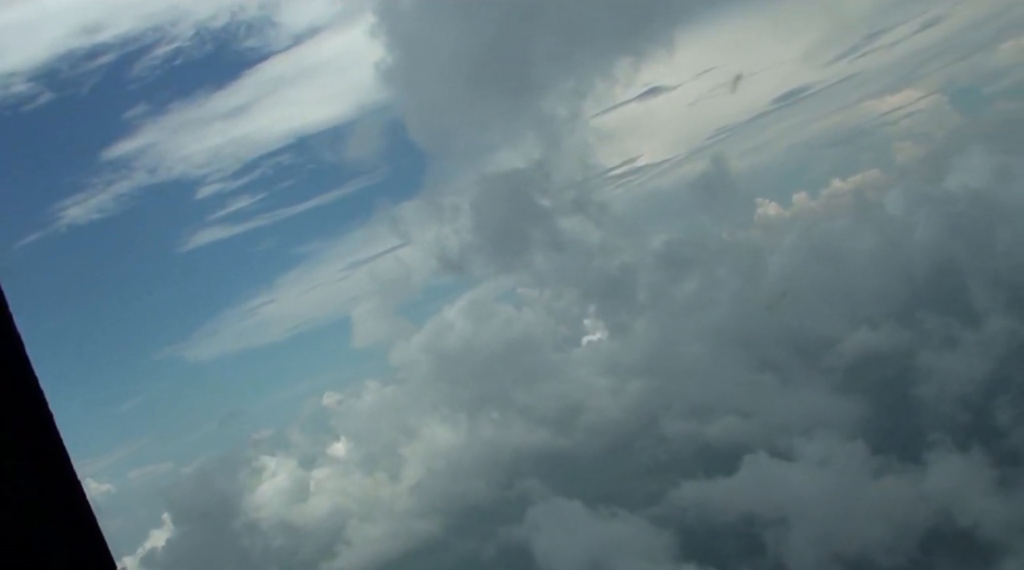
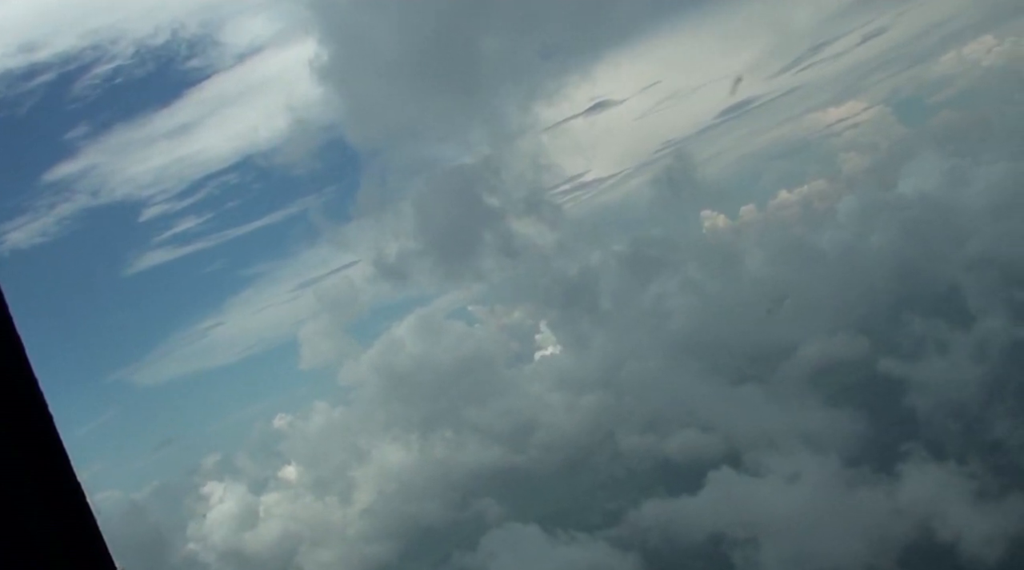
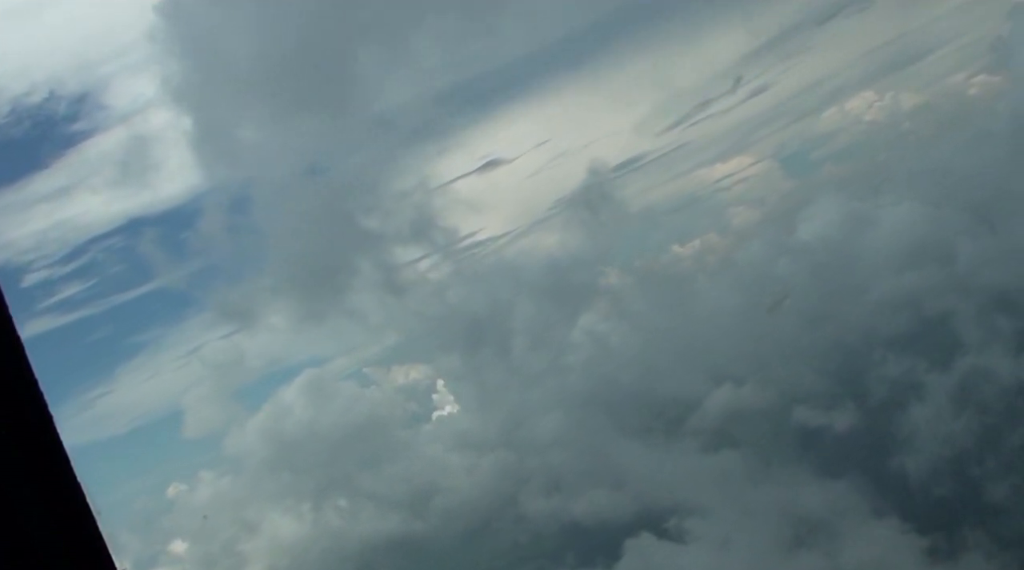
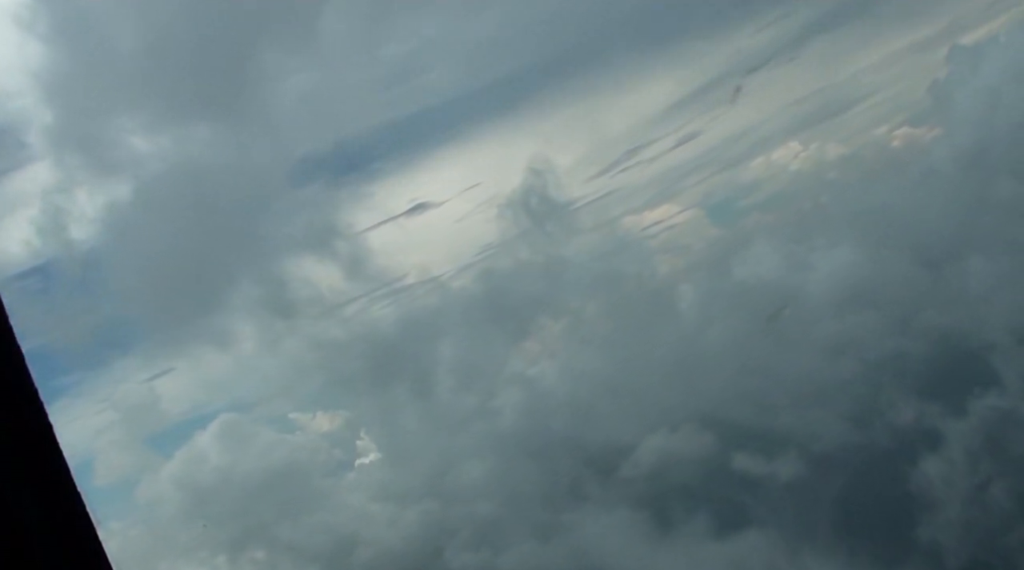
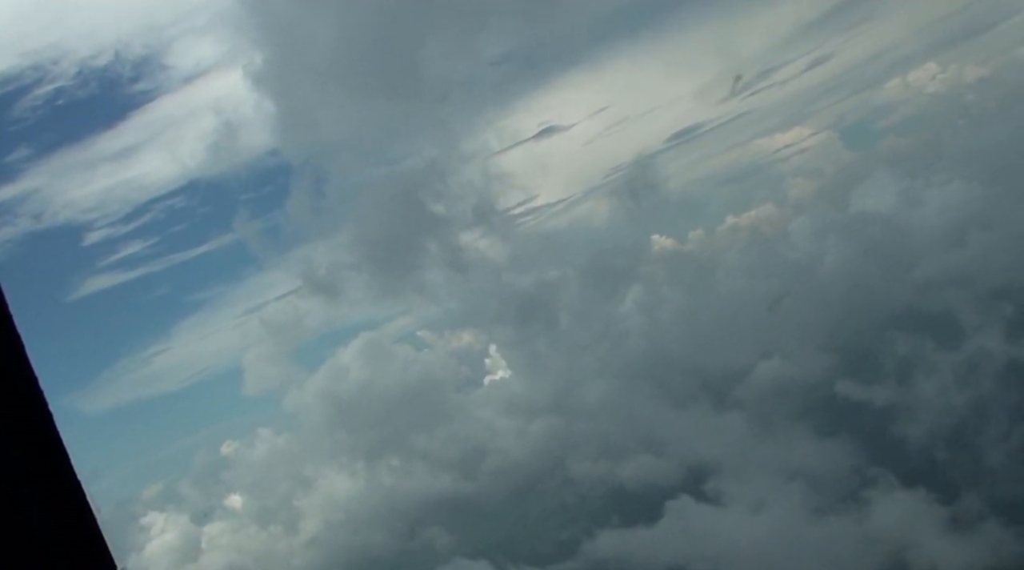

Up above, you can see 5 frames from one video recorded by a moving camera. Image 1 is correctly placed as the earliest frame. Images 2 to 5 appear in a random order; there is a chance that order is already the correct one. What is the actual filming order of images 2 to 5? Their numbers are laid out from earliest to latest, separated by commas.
2, 5, 3, 4
